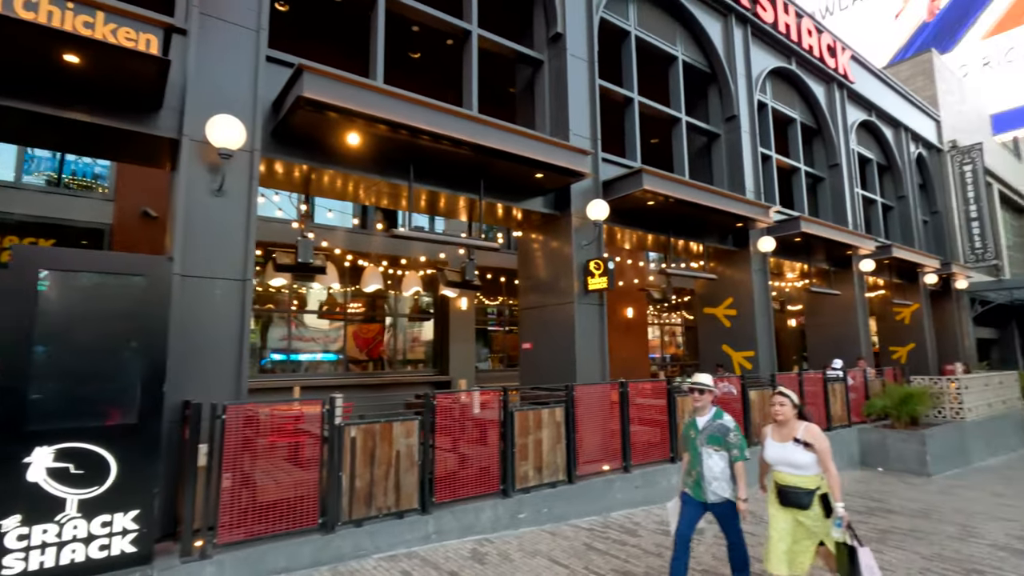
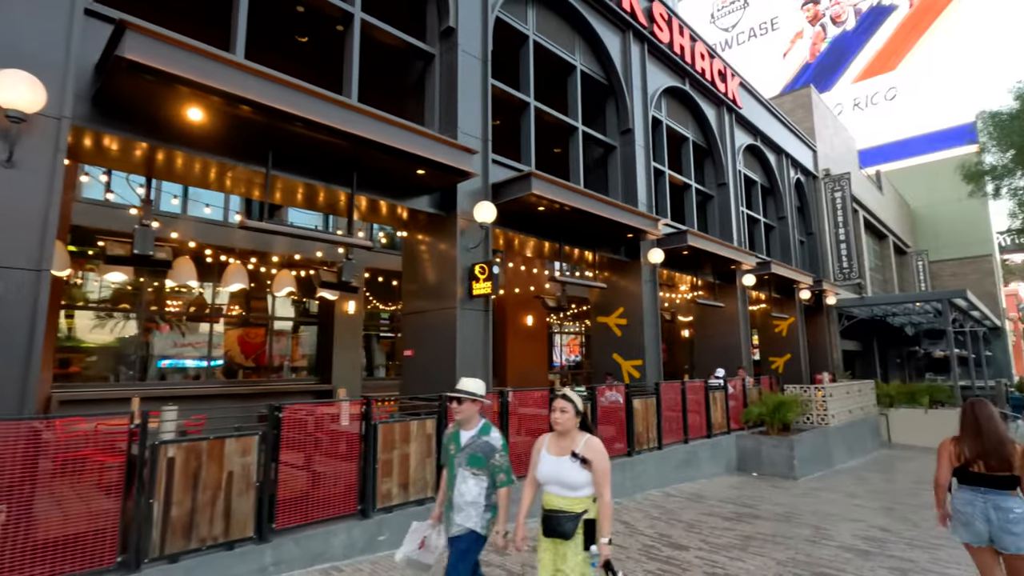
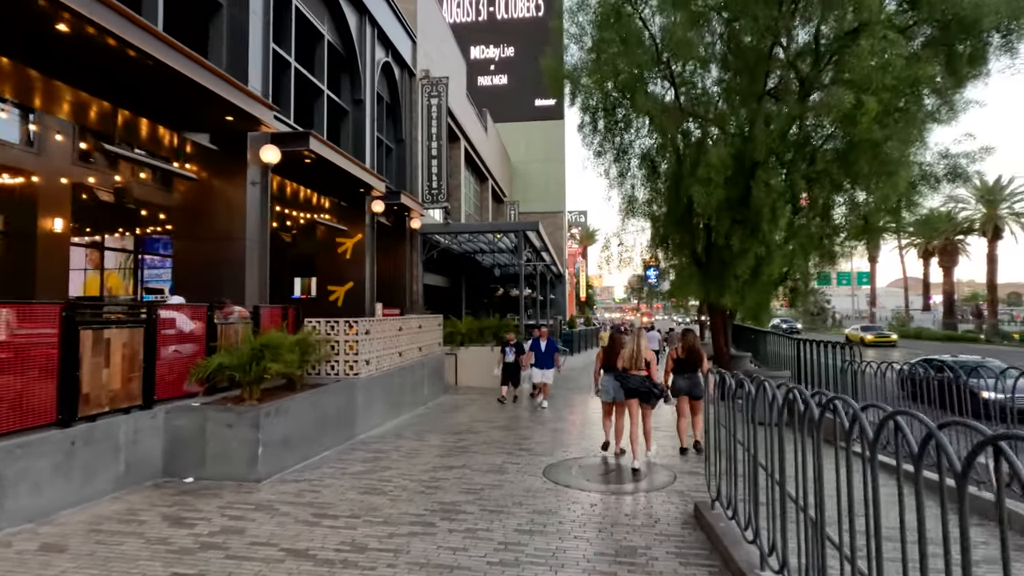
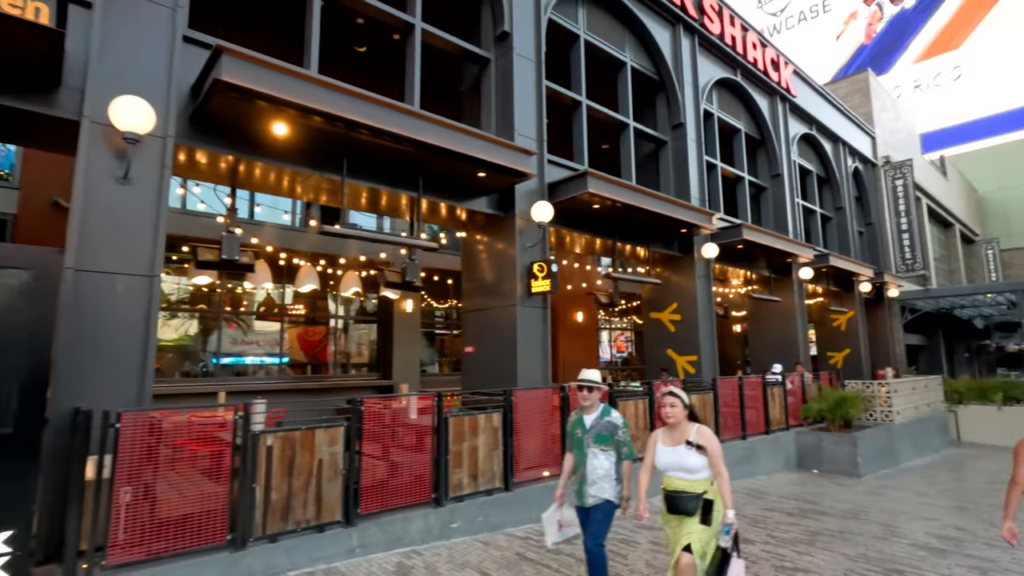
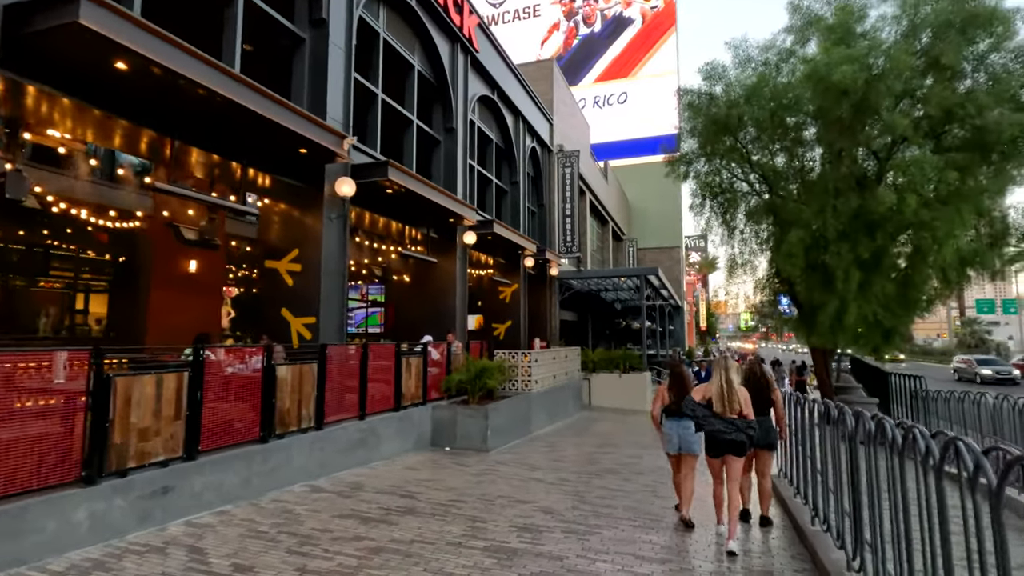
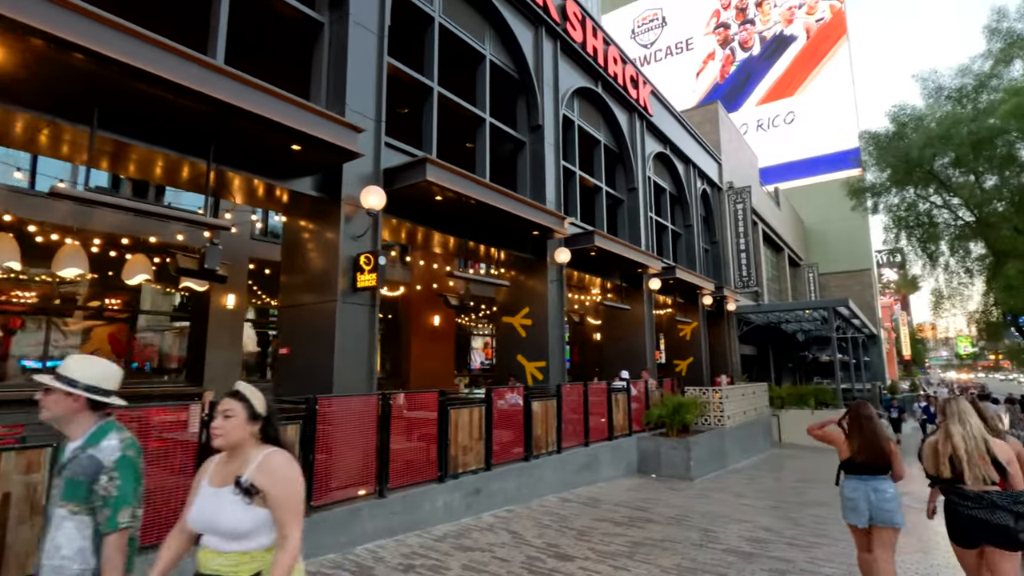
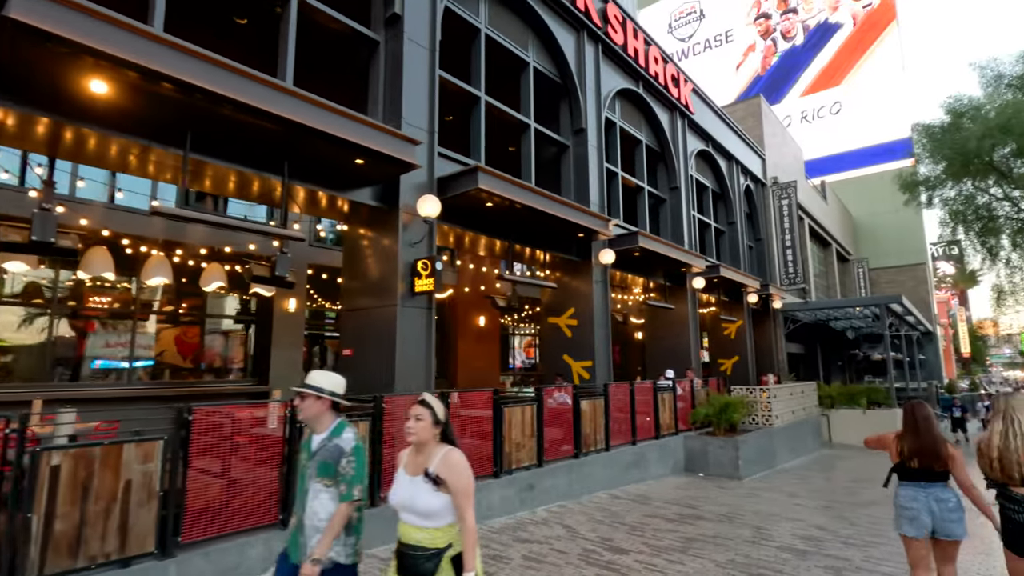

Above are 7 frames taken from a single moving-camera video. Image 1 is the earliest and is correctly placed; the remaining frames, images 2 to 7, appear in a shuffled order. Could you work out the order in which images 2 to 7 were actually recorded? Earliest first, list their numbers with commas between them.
4, 2, 7, 6, 5, 3
